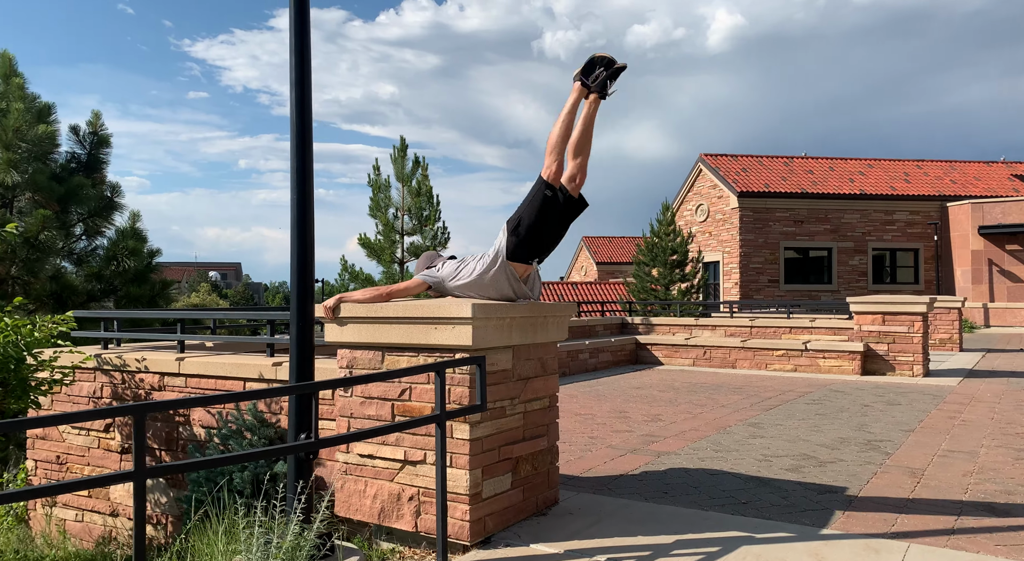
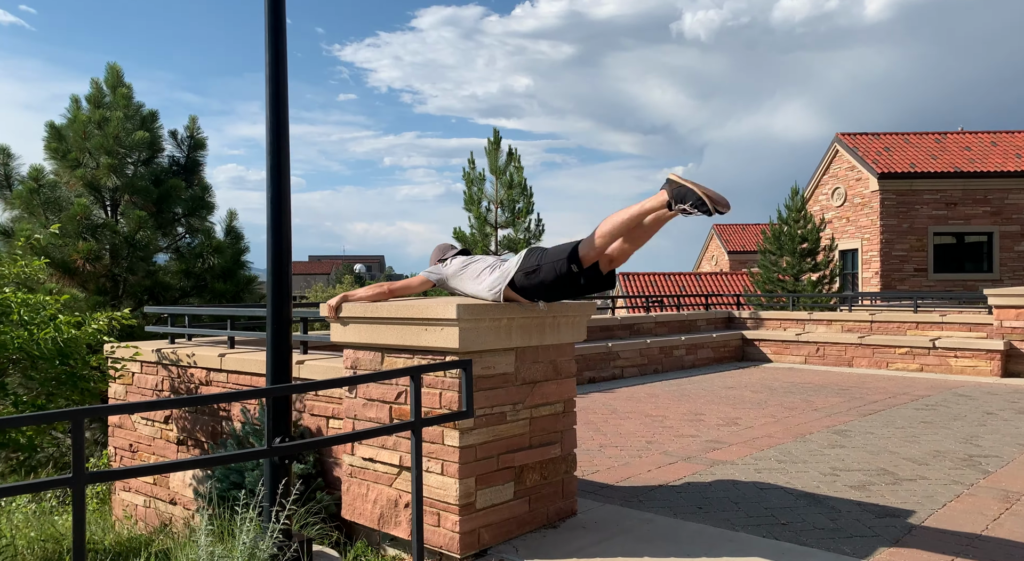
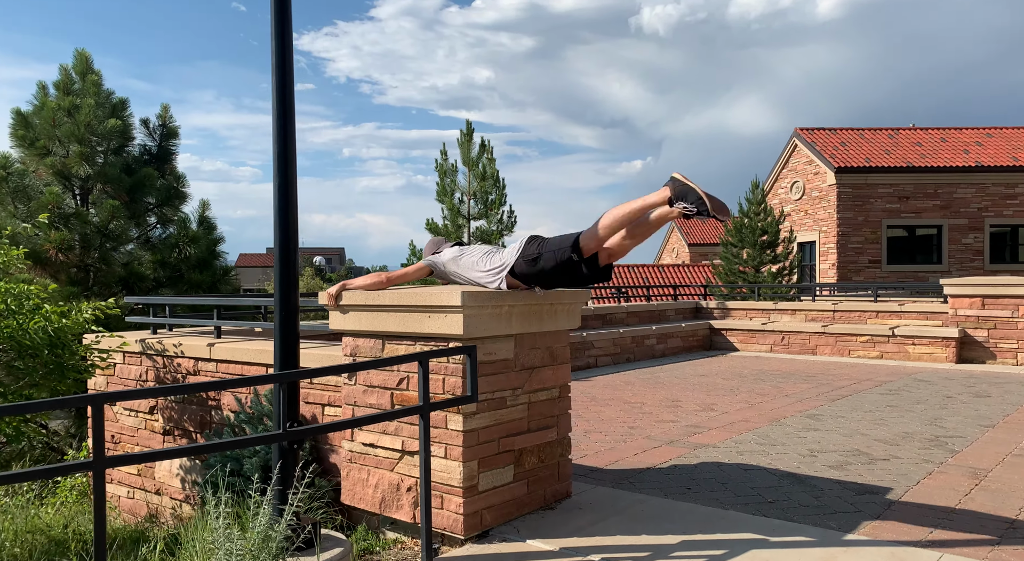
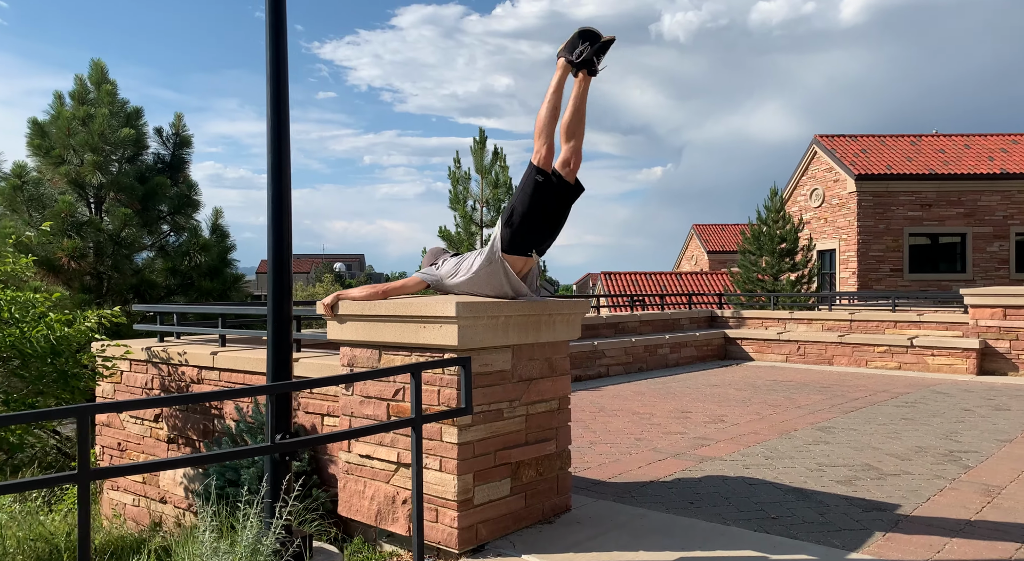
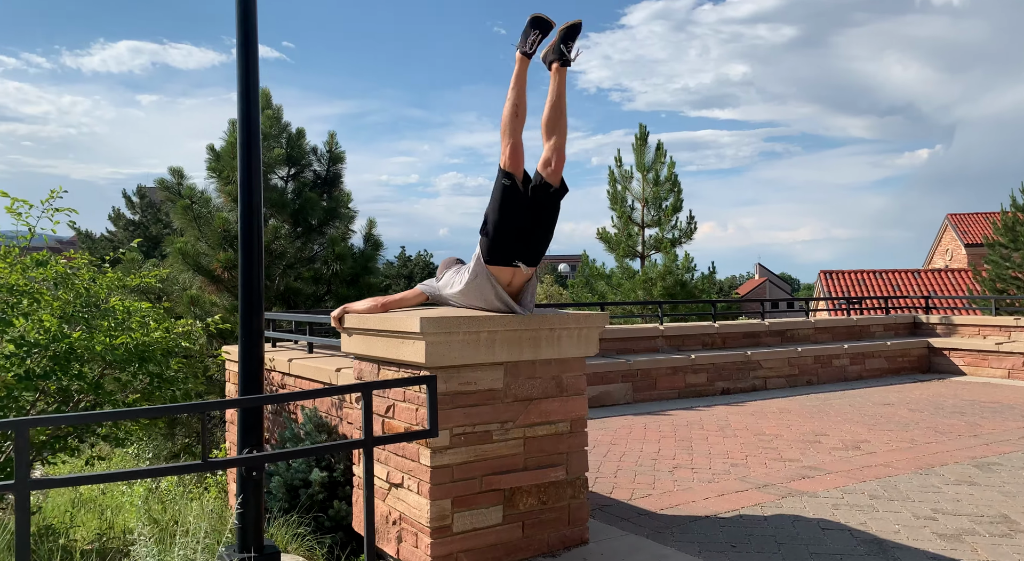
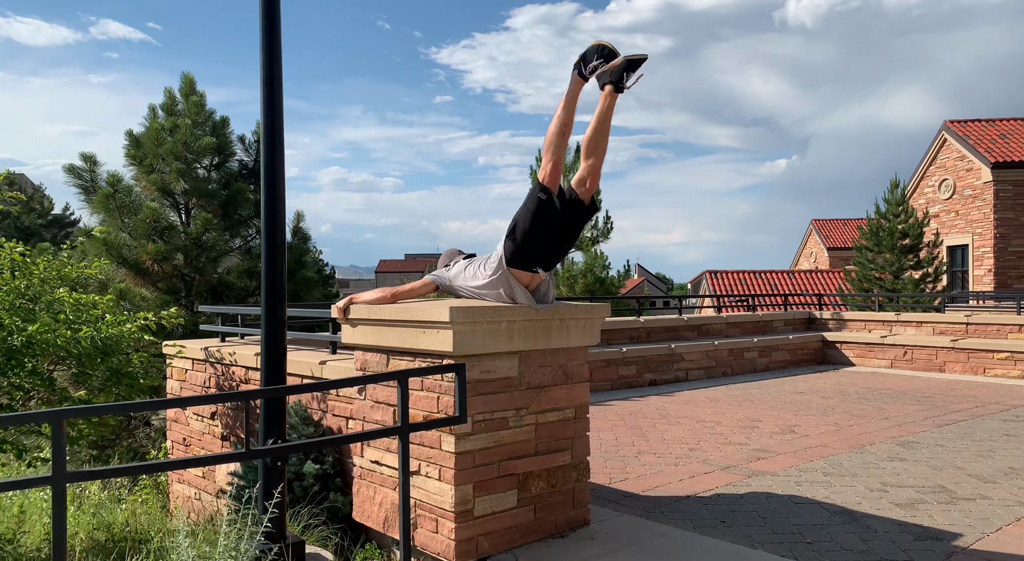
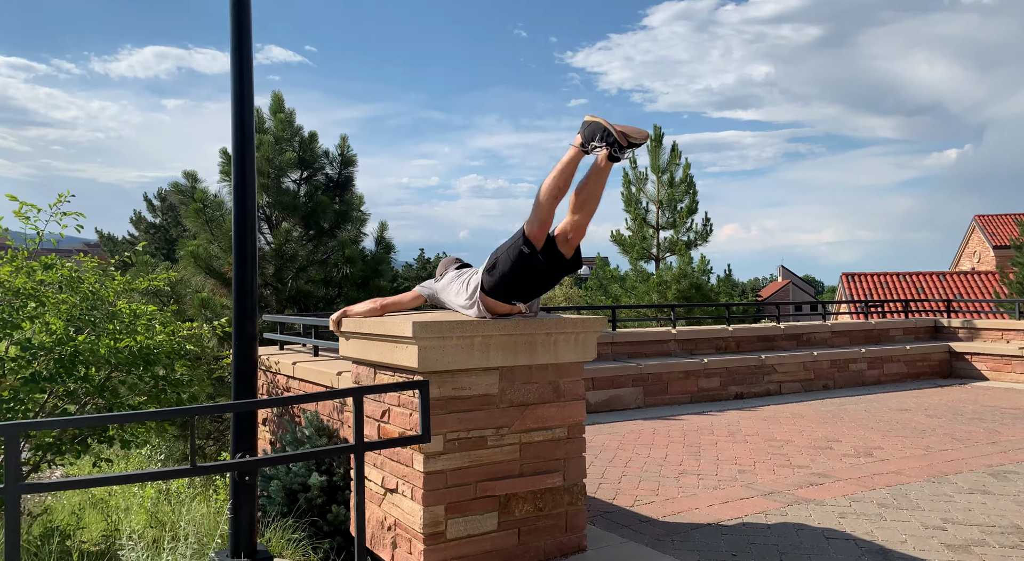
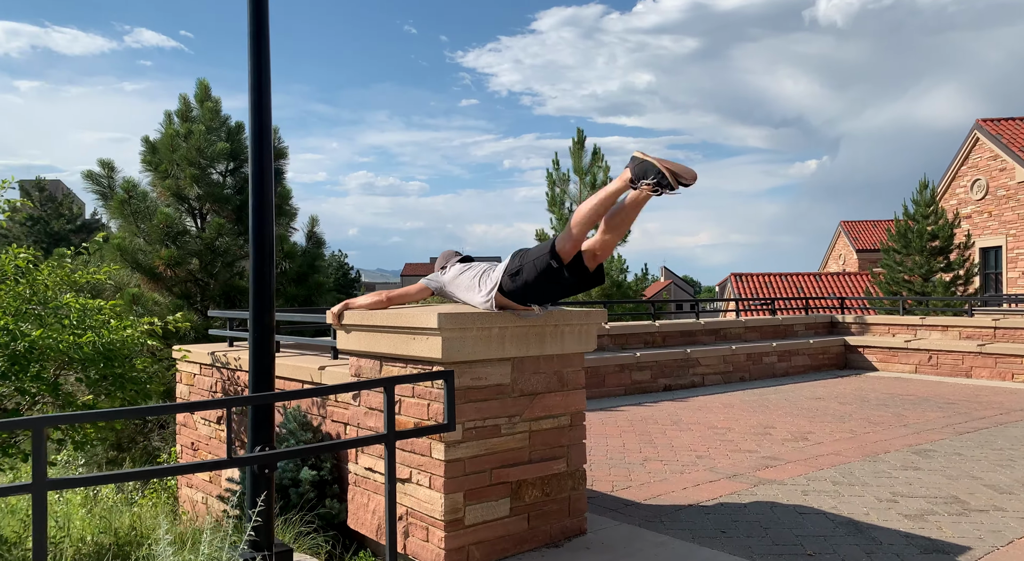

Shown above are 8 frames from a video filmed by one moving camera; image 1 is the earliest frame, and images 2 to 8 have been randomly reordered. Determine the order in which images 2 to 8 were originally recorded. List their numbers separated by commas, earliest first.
3, 4, 2, 6, 8, 5, 7
